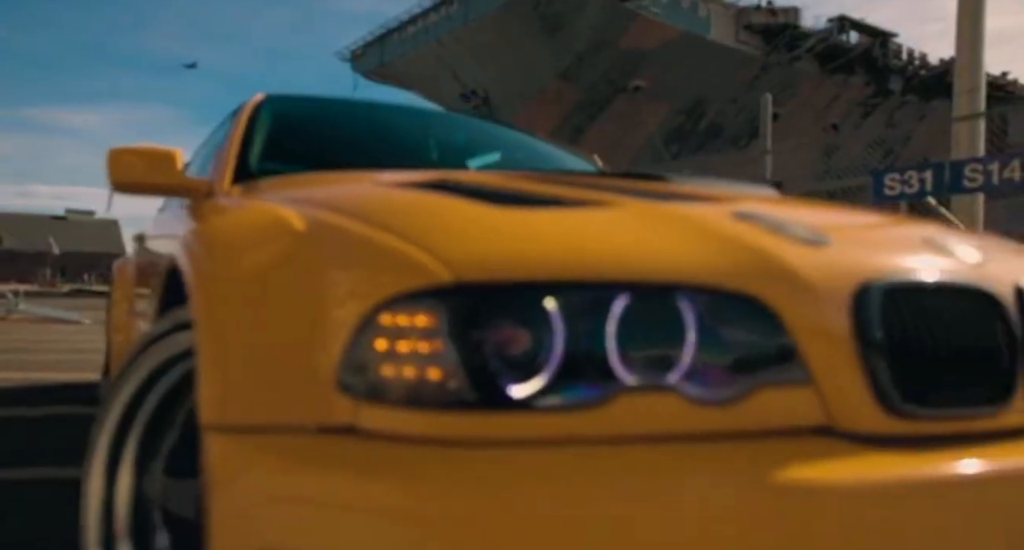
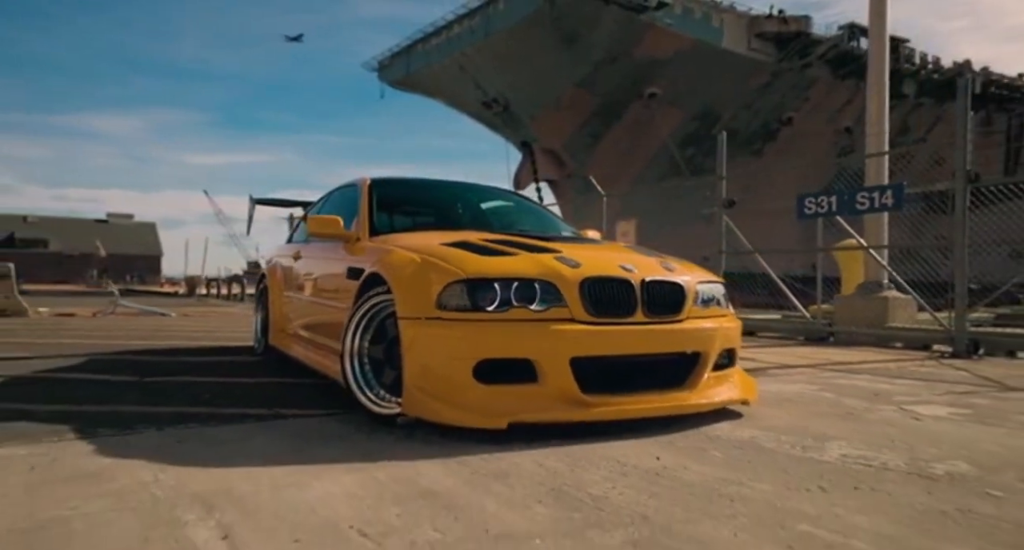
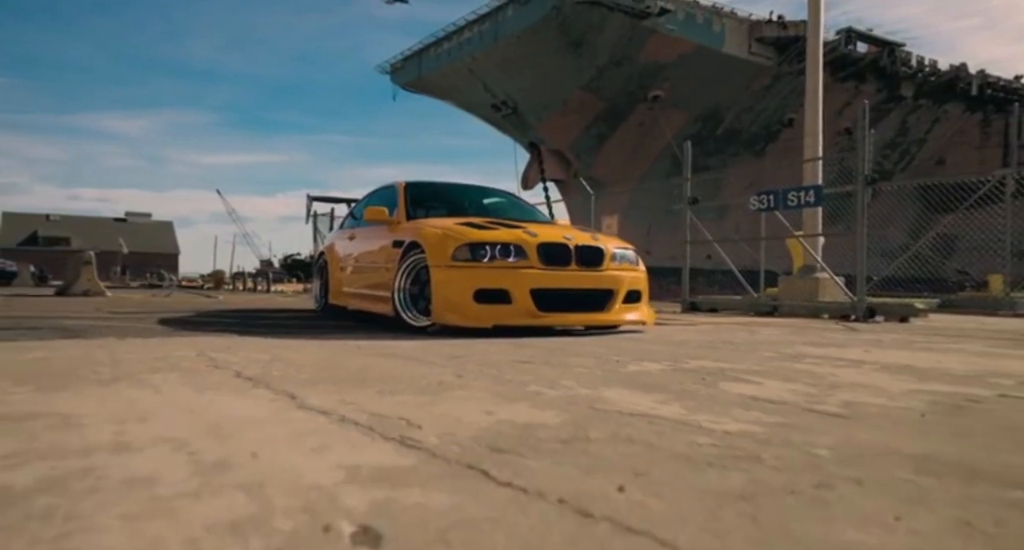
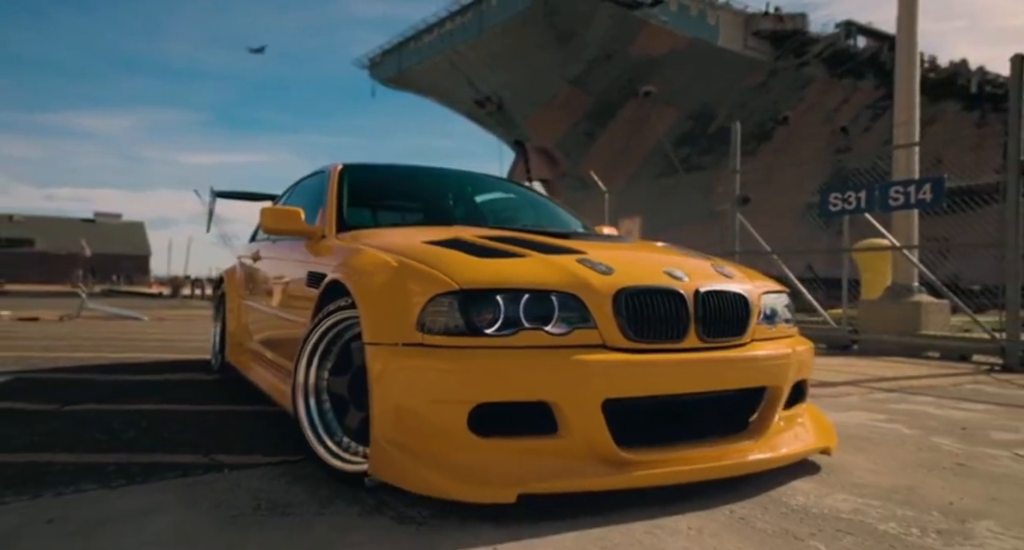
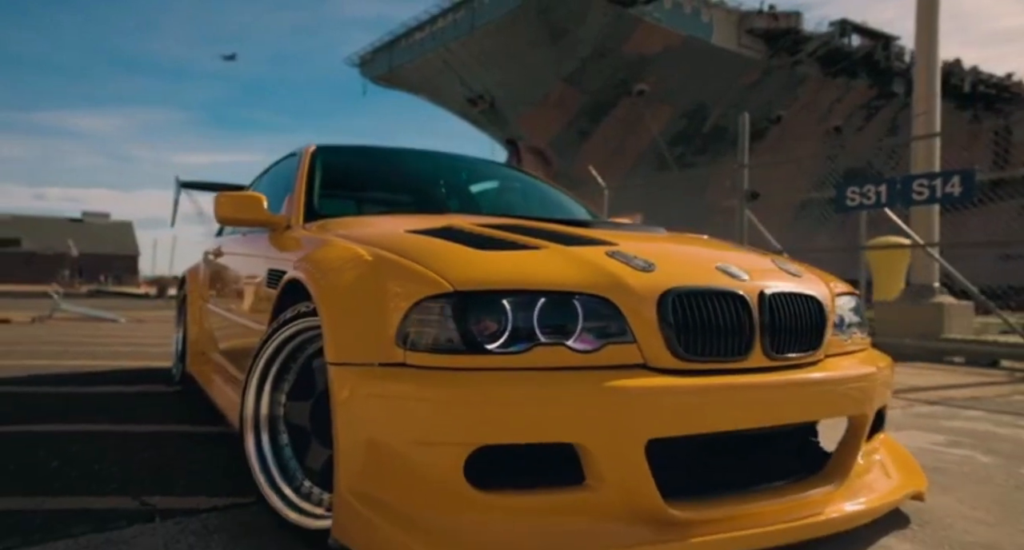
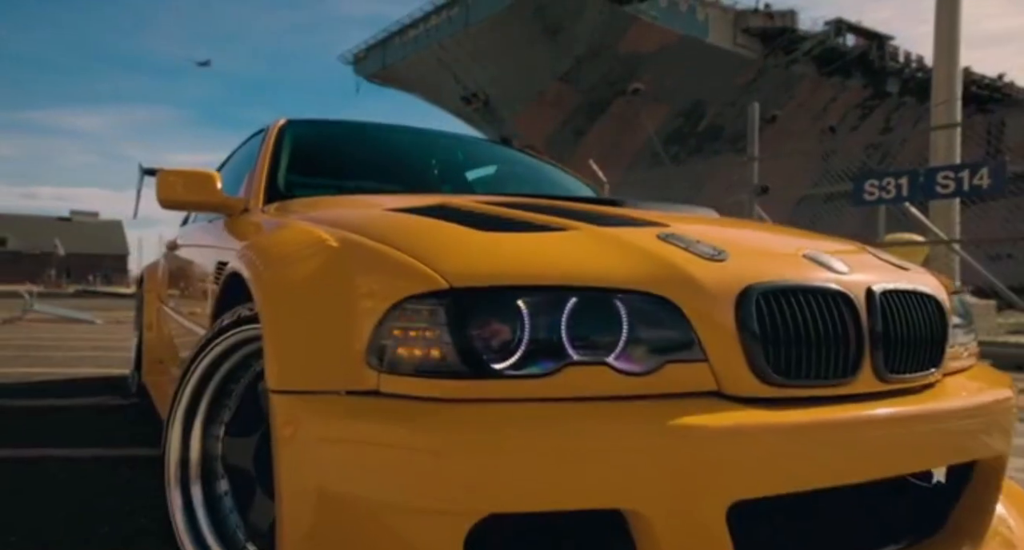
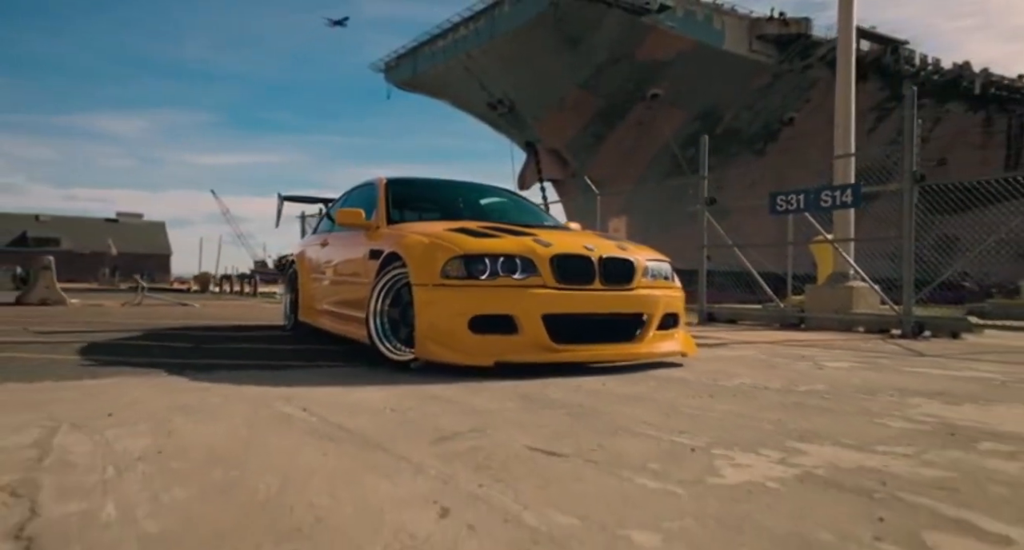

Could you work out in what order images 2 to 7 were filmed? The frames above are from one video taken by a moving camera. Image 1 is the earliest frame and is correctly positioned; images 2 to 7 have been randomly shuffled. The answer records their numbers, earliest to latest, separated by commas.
6, 5, 4, 2, 7, 3
